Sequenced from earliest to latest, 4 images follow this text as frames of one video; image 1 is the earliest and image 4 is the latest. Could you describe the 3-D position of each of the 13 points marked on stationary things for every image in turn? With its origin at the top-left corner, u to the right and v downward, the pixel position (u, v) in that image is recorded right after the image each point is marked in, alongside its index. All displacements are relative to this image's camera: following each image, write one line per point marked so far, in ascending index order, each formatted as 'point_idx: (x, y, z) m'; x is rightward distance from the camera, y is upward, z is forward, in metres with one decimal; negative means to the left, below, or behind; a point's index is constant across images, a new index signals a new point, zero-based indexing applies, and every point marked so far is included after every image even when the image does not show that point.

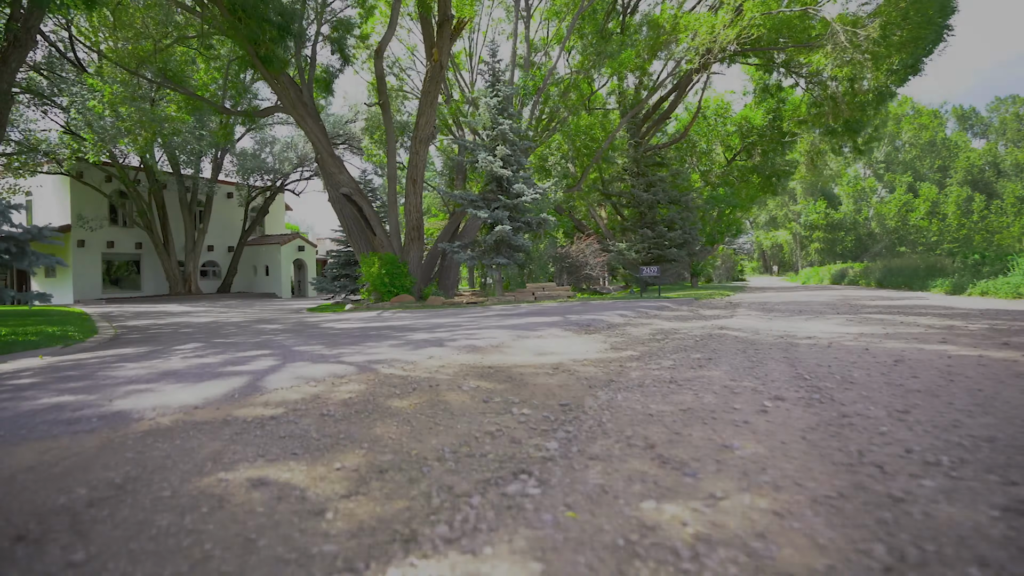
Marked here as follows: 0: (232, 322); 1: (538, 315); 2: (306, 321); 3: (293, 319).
0: (-7.3, -0.8, +18.2) m
1: (+0.6, -0.6, +15.3) m
2: (-4.8, -0.7, +16.2) m
3: (-5.7, -0.7, +18.2) m
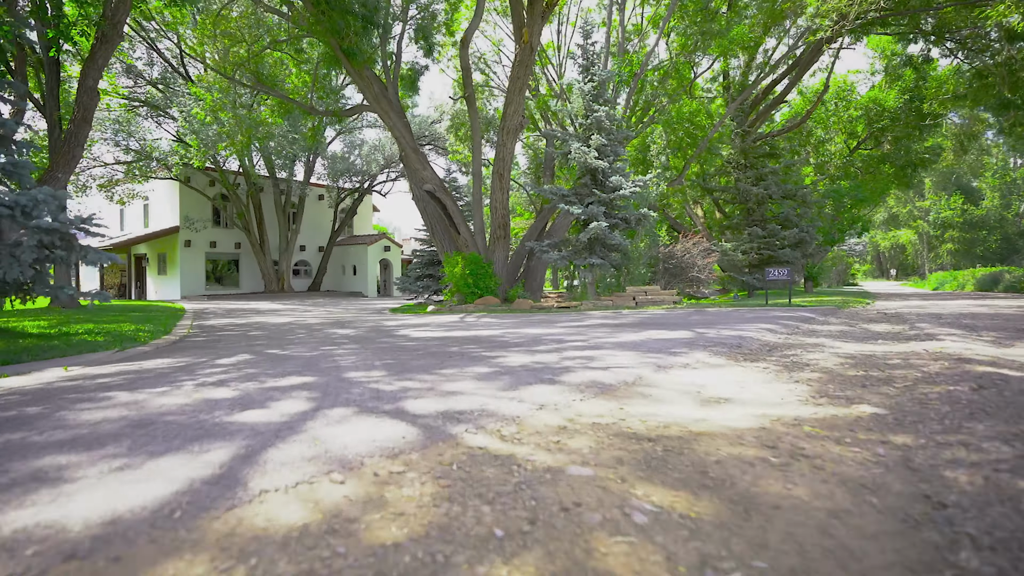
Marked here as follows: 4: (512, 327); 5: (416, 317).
0: (-4.9, -0.8, +16.7) m
1: (+2.6, -0.6, +12.9) m
2: (-2.7, -0.8, +14.4) m
3: (-3.4, -0.8, +16.5) m
4: (0.0, -0.7, +12.1) m
5: (-2.4, -0.7, +16.9) m
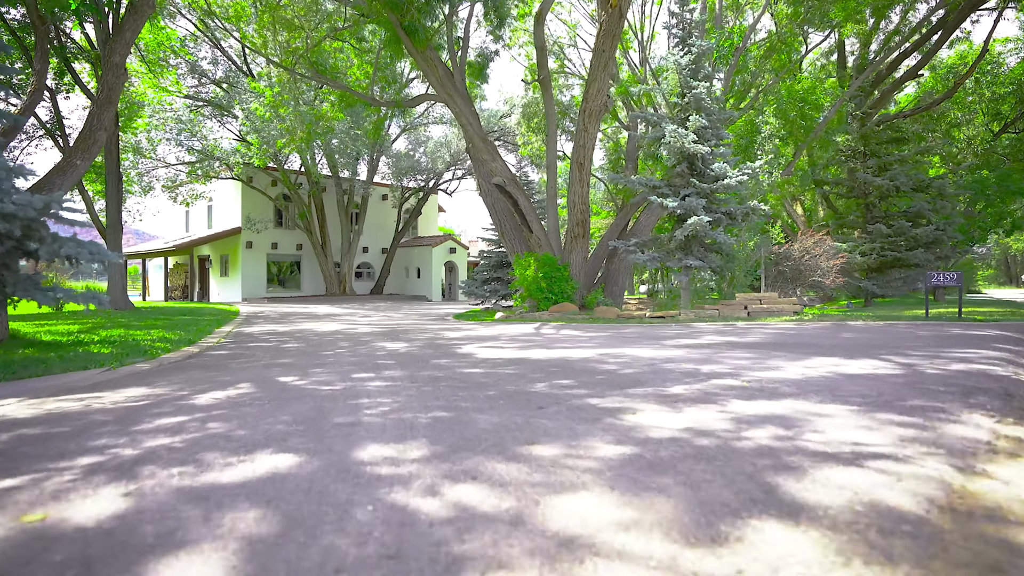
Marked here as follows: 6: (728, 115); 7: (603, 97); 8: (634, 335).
0: (-3.1, -0.9, +14.5) m
1: (+3.9, -0.8, +10.0) m
2: (-1.1, -0.8, +12.0) m
3: (-1.6, -0.8, +14.1) m
4: (+1.3, -0.8, +9.4) m
5: (-0.6, -0.8, +14.4) m
6: (+6.0, +4.8, +19.3) m
7: (+2.6, +5.4, +19.6) m
8: (+2.0, -0.7, +10.6) m
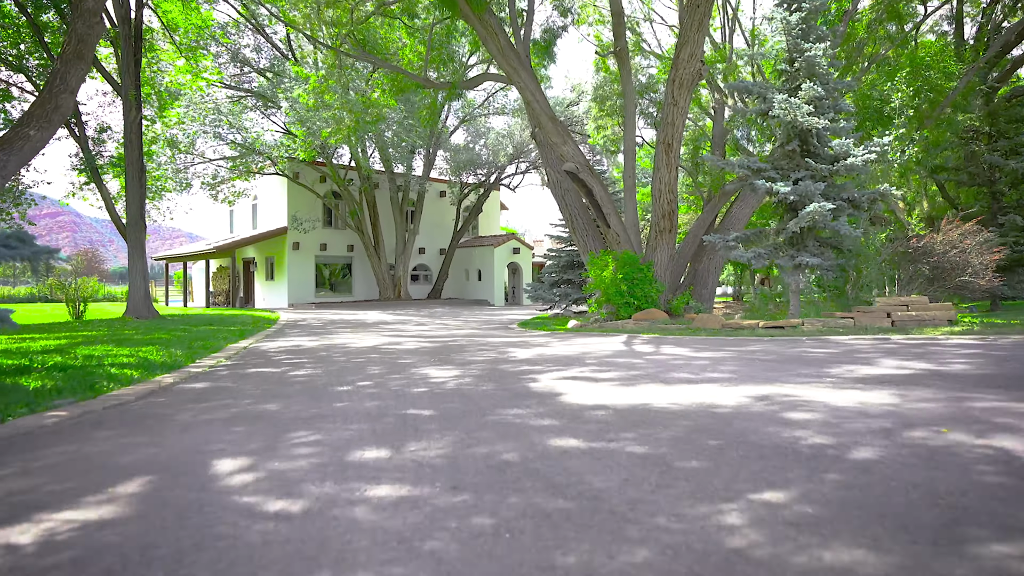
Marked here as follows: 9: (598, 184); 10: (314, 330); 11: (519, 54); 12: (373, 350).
0: (-1.8, -0.9, +12.0) m
1: (+4.9, -0.8, +6.8) m
2: (0.0, -0.9, +9.3) m
3: (-0.3, -0.9, +11.5) m
4: (+2.2, -0.8, +6.5) m
5: (+0.8, -0.9, +11.7) m
6: (+7.8, +4.8, +16.0) m
7: (+4.4, +5.4, +16.6) m
8: (+3.0, -0.8, +7.7) m
9: (+2.3, +2.8, +18.6) m
10: (-4.9, -1.1, +16.9) m
11: (+0.2, +6.3, +18.6) m
12: (-2.2, -0.9, +10.1) m
